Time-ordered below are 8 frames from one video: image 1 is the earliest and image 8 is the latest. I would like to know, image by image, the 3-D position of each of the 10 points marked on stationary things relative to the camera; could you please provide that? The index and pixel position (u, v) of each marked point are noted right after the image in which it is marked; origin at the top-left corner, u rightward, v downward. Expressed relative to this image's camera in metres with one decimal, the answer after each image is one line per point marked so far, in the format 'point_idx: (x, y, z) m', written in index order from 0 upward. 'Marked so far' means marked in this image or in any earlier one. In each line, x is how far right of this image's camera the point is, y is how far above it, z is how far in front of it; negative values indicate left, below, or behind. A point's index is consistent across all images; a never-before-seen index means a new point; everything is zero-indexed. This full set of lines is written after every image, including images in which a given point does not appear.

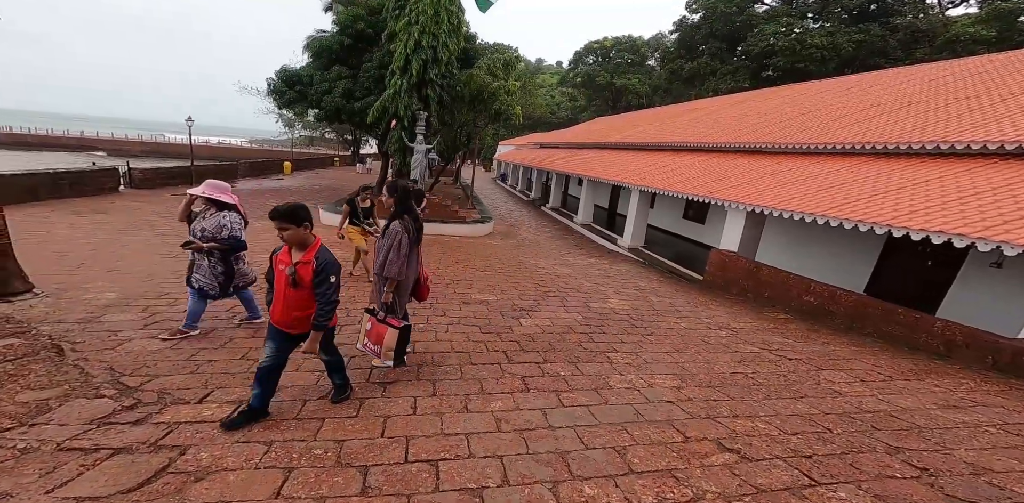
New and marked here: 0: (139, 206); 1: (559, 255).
0: (-11.1, +1.4, +13.1) m
1: (+1.2, -0.1, +10.3) m
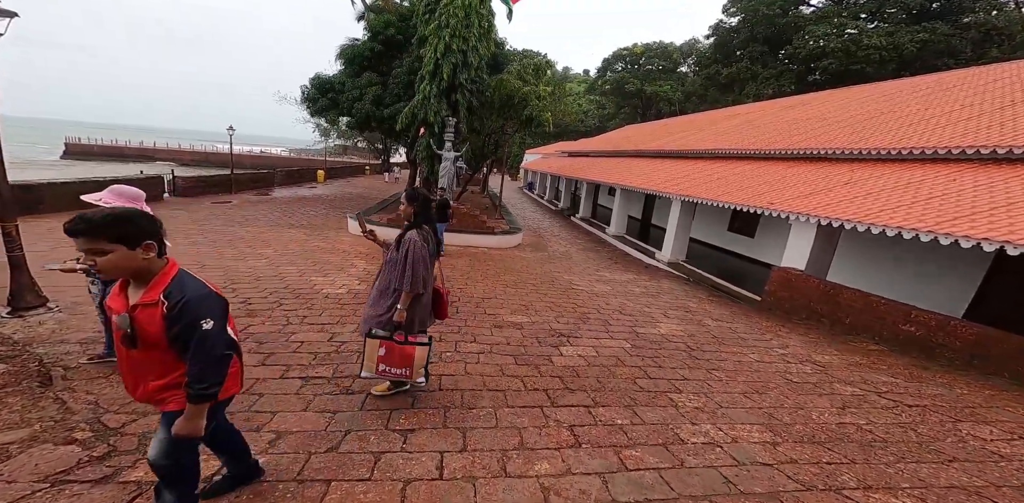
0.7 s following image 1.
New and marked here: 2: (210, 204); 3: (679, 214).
0: (-10.2, +1.2, +13.2) m
1: (+1.9, -0.4, +9.6) m
2: (-10.8, +1.7, +15.5) m
3: (+4.0, +0.9, +10.4) m
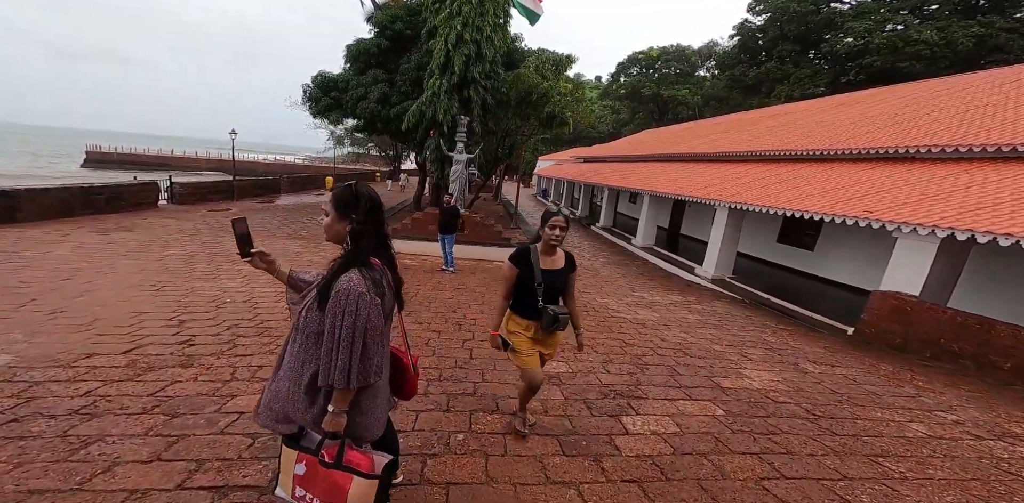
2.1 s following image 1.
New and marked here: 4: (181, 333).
0: (-9.7, +0.8, +12.1) m
1: (+2.3, -0.7, +8.1) m
2: (-10.3, +1.3, +14.4) m
3: (+4.4, +0.5, +9.0) m
4: (-3.0, -0.7, +3.9) m
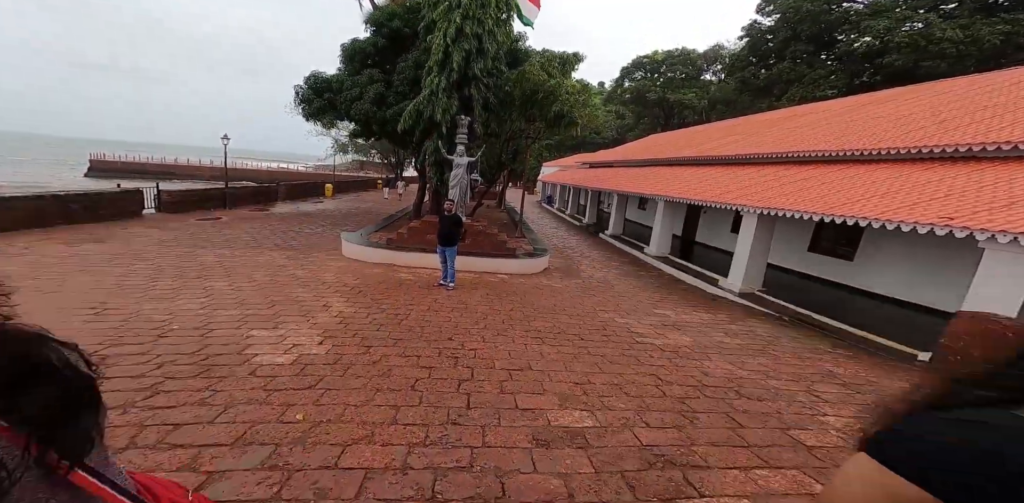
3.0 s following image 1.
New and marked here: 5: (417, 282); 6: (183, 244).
0: (-9.6, +0.5, +11.3) m
1: (+2.4, -0.9, +7.2) m
2: (-10.1, +1.0, +13.6) m
3: (+4.5, +0.3, +8.0) m
4: (-2.9, -0.9, +3.0) m
5: (-1.6, -0.5, +7.4) m
6: (-7.6, +0.2, +10.0) m
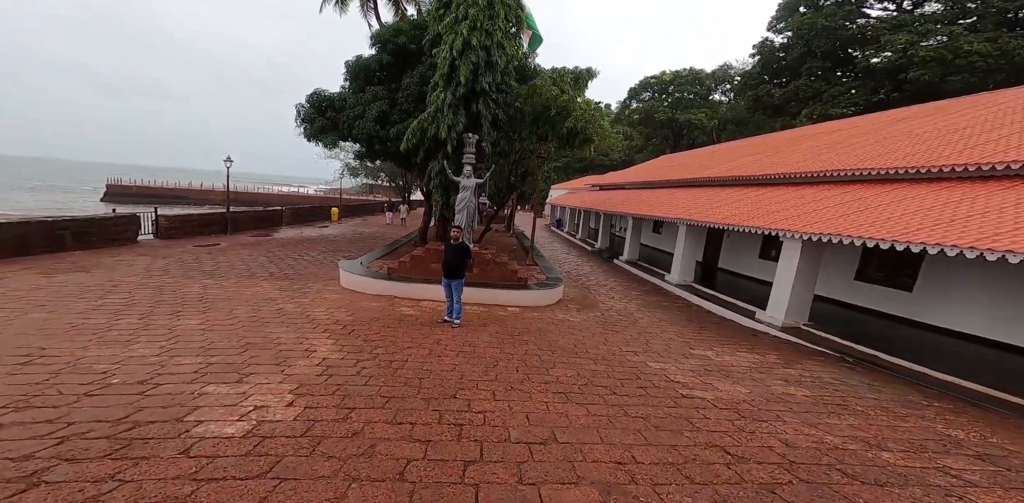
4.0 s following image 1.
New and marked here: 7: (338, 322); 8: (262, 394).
0: (-9.3, -0.2, +10.6) m
1: (+2.6, -1.3, +6.3) m
2: (-9.8, +0.1, +13.0) m
3: (+4.8, -0.1, +7.1) m
4: (-2.8, -1.1, +2.2) m
5: (-1.4, -1.0, +6.5) m
6: (-7.4, -0.5, +9.3) m
7: (-2.4, -1.0, +6.0) m
8: (-2.1, -1.2, +3.6) m
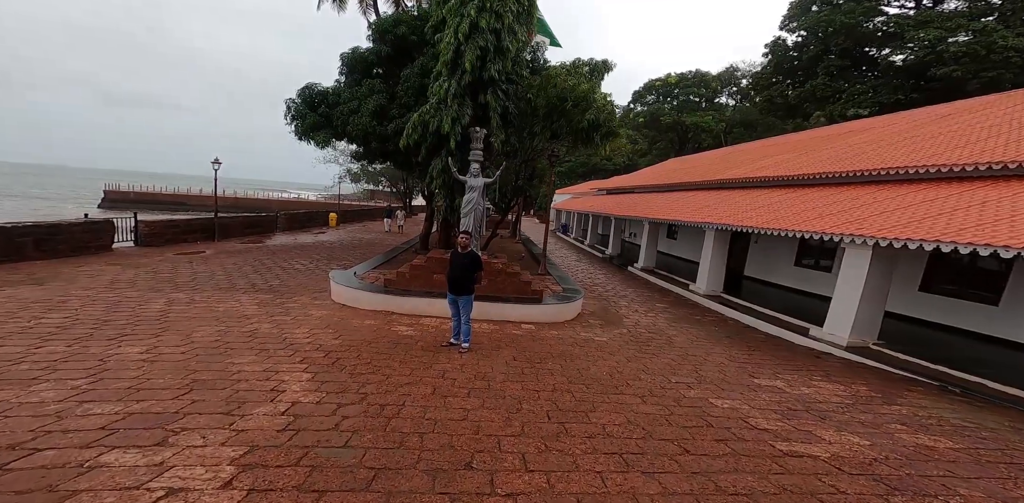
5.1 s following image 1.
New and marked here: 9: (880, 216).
0: (-9.1, -0.4, +9.5) m
1: (+2.8, -1.4, +5.2) m
2: (-9.6, -0.1, +11.9) m
3: (+5.0, -0.2, +6.0) m
4: (-2.5, -1.2, +1.0) m
5: (-1.2, -1.1, +5.4) m
6: (-7.1, -0.6, +8.2) m
7: (-2.2, -1.1, +4.9) m
8: (-1.8, -1.3, +2.5) m
9: (+5.7, +0.6, +6.6) m
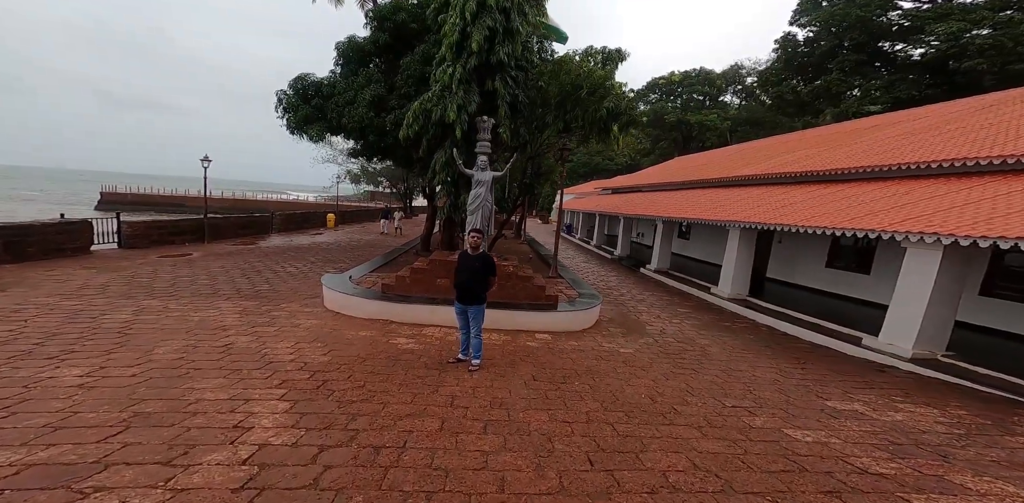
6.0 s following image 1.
0: (-8.9, -0.4, +8.7) m
1: (+3.0, -1.4, +4.4) m
2: (-9.4, -0.2, +11.1) m
3: (+5.2, -0.2, +5.3) m
4: (-2.3, -1.1, +0.2) m
5: (-1.0, -1.1, +4.6) m
6: (-6.9, -0.7, +7.4) m
7: (-2.0, -1.1, +4.1) m
8: (-1.6, -1.3, +1.7) m
9: (+5.9, +0.6, +5.8) m
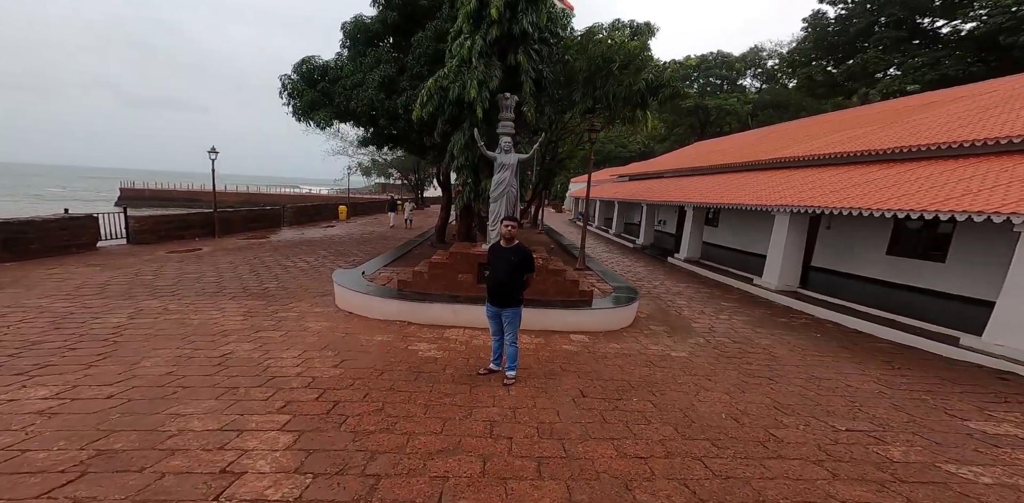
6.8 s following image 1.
0: (-8.4, -0.4, +8.3) m
1: (+3.4, -1.3, +3.6) m
2: (-8.8, -0.1, +10.7) m
3: (+5.6, -0.1, +4.4) m
4: (-2.0, -1.2, -0.4) m
5: (-0.6, -1.1, +4.0) m
6: (-6.5, -0.6, +6.9) m
7: (-1.6, -1.0, +3.5) m
8: (-1.3, -1.3, +1.1) m
9: (+6.3, +0.8, +4.9) m
